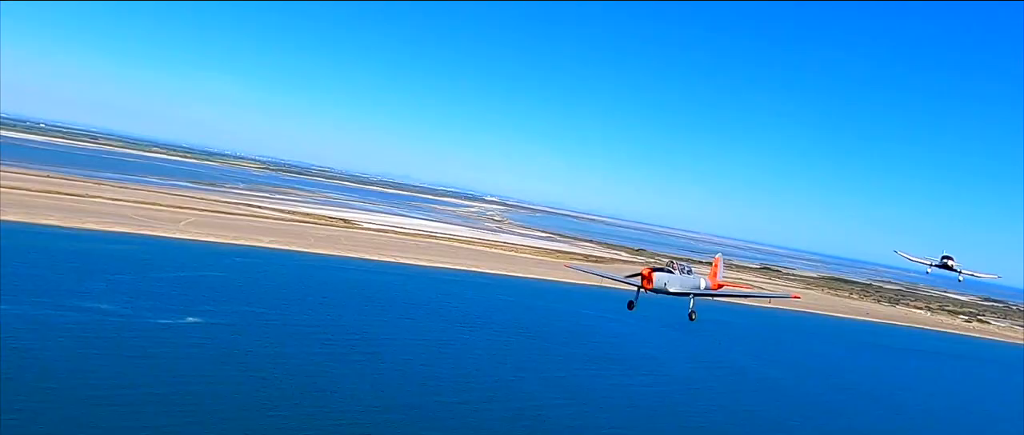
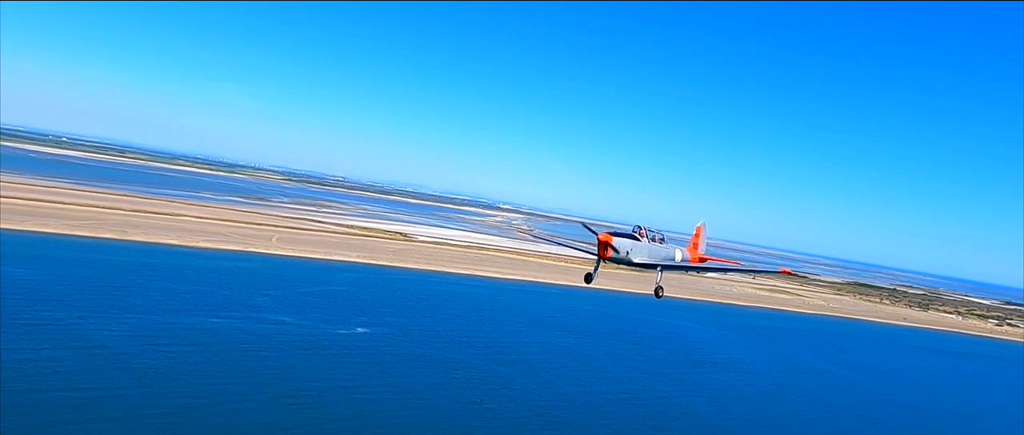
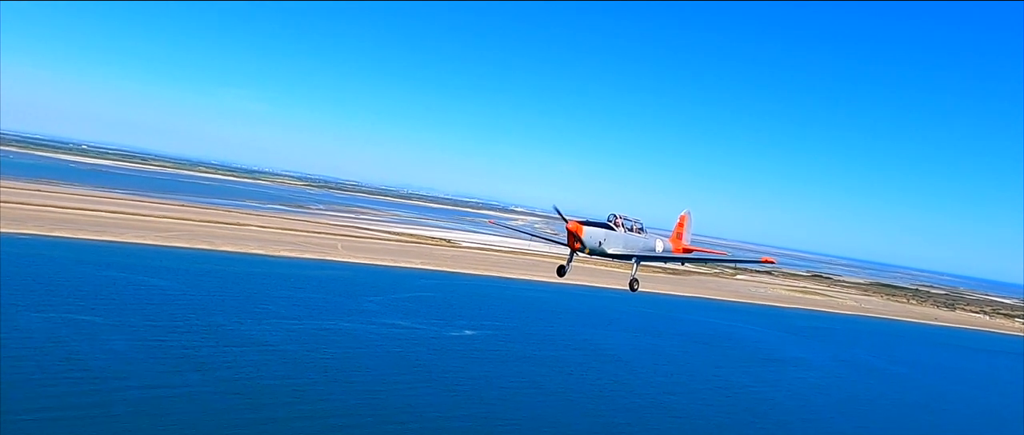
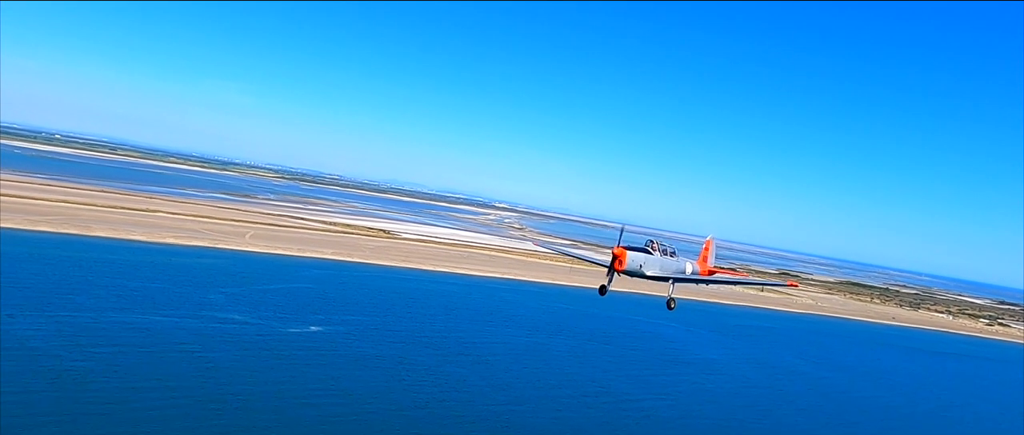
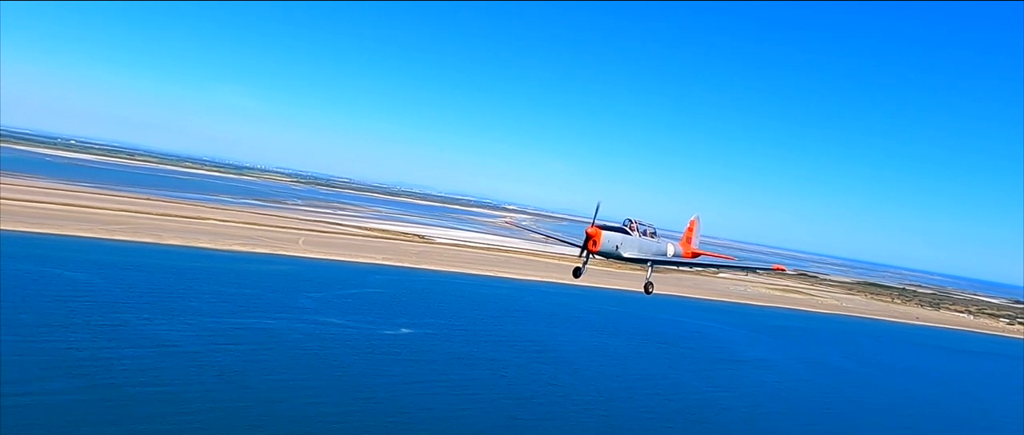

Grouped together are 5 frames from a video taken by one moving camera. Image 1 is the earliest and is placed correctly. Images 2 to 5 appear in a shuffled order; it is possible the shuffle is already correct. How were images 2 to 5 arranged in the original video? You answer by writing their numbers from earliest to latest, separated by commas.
4, 2, 5, 3
